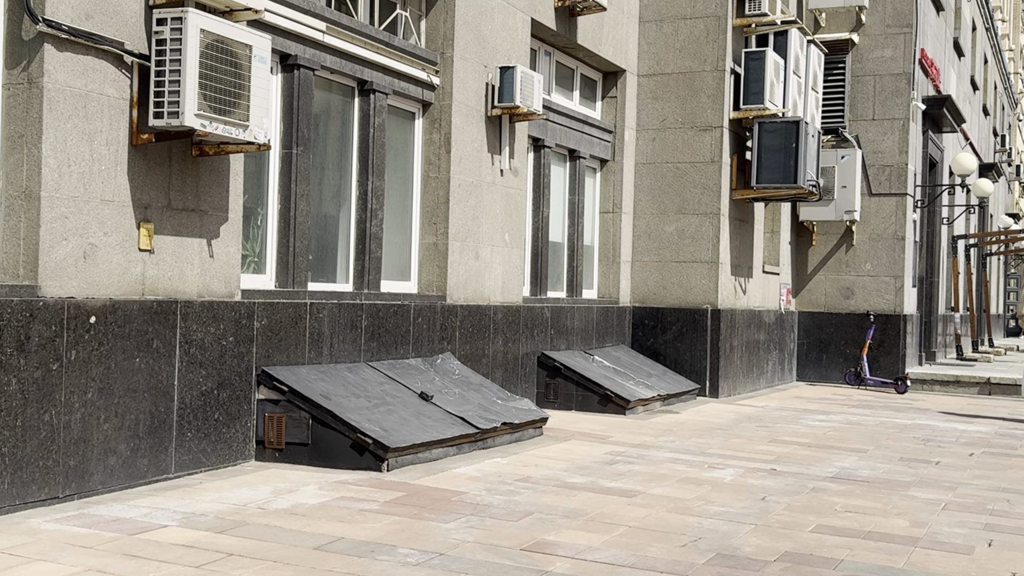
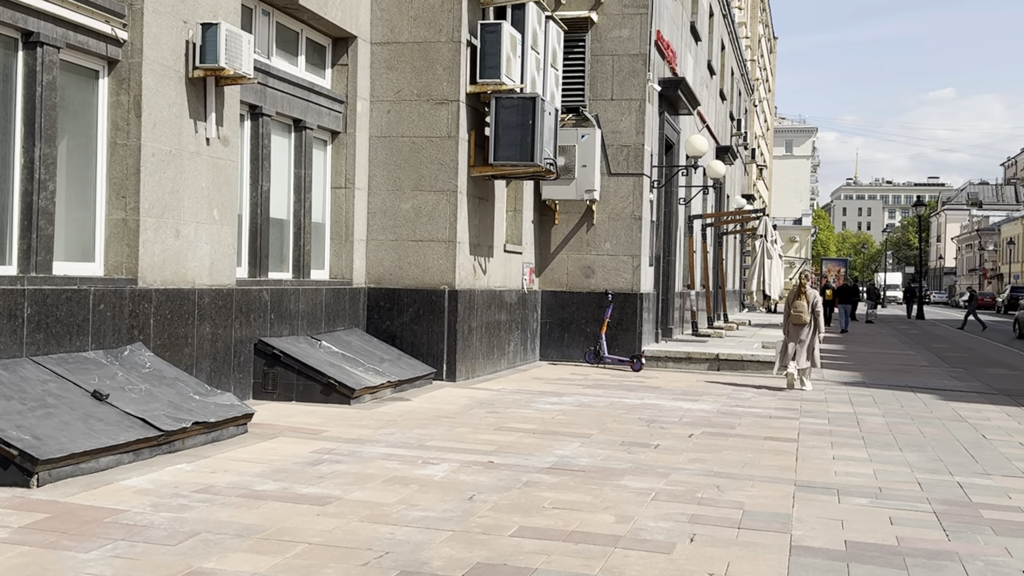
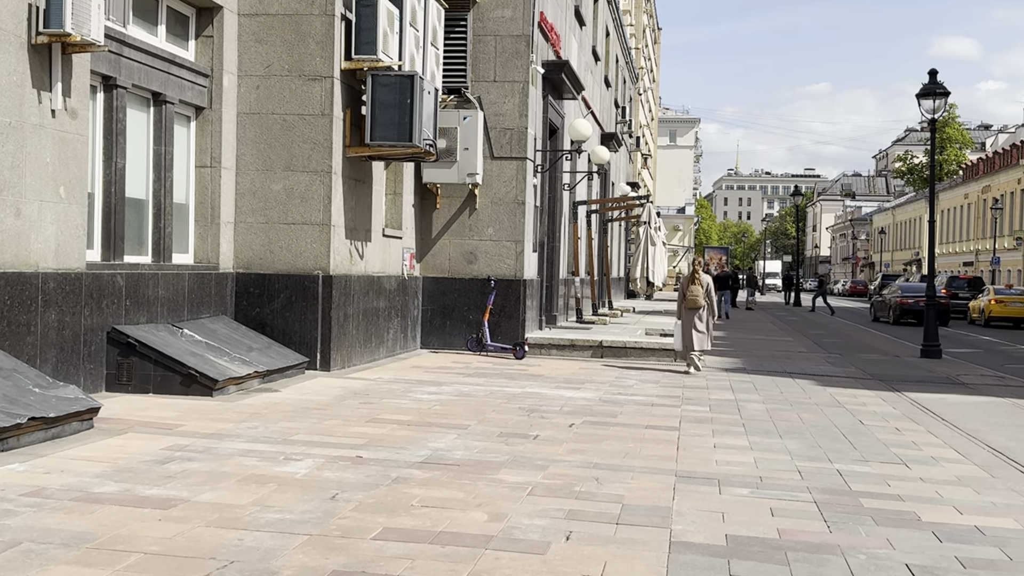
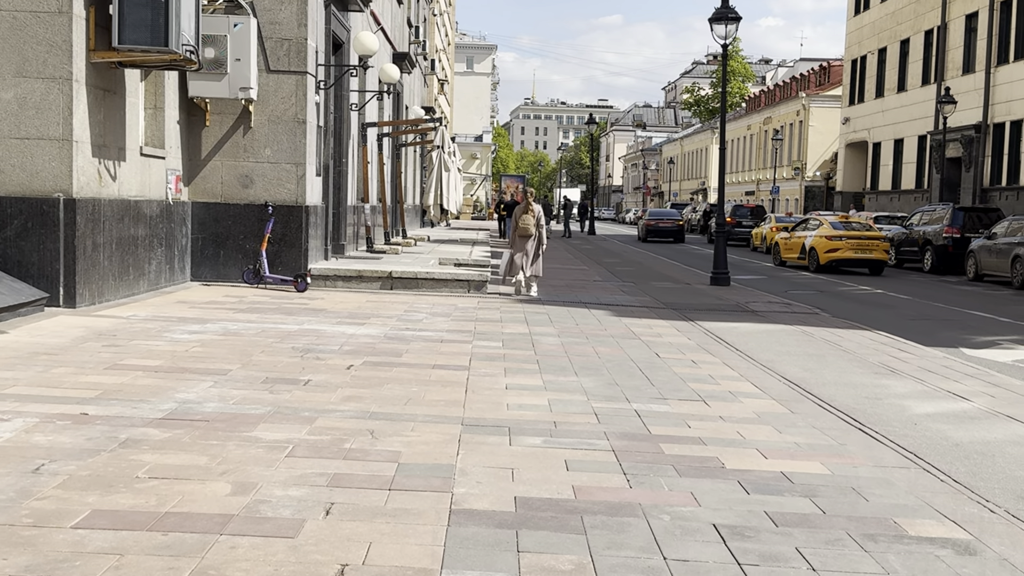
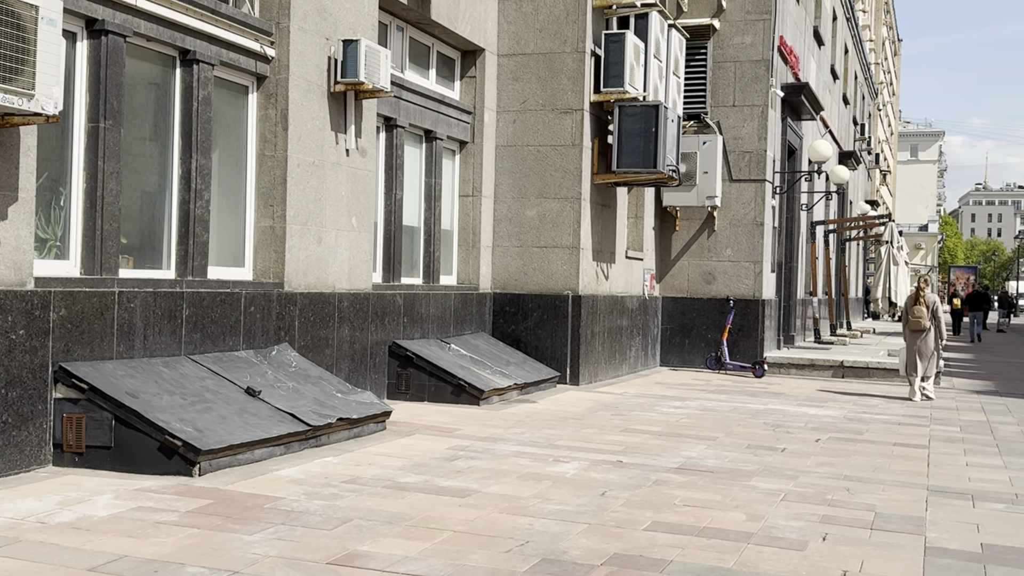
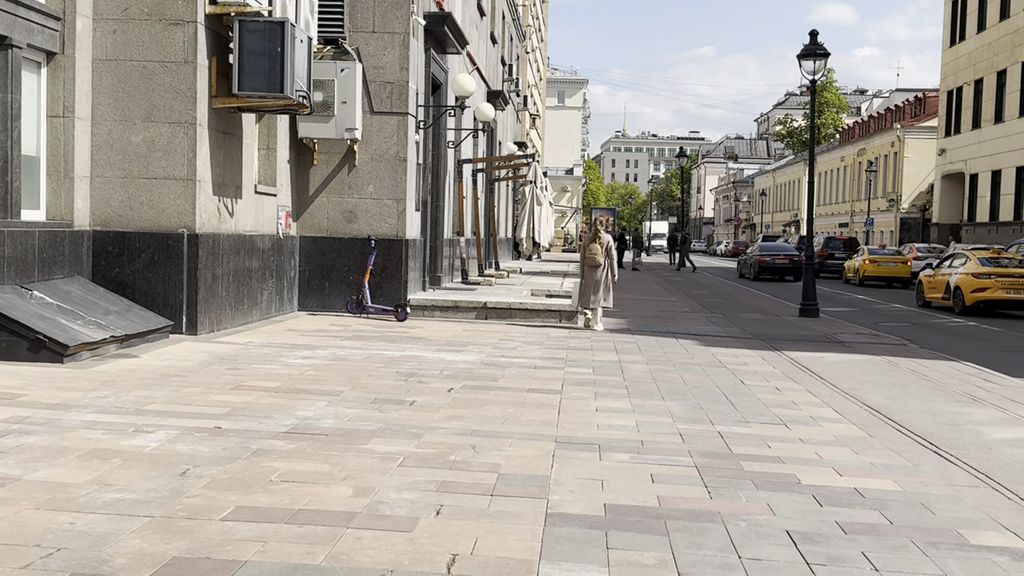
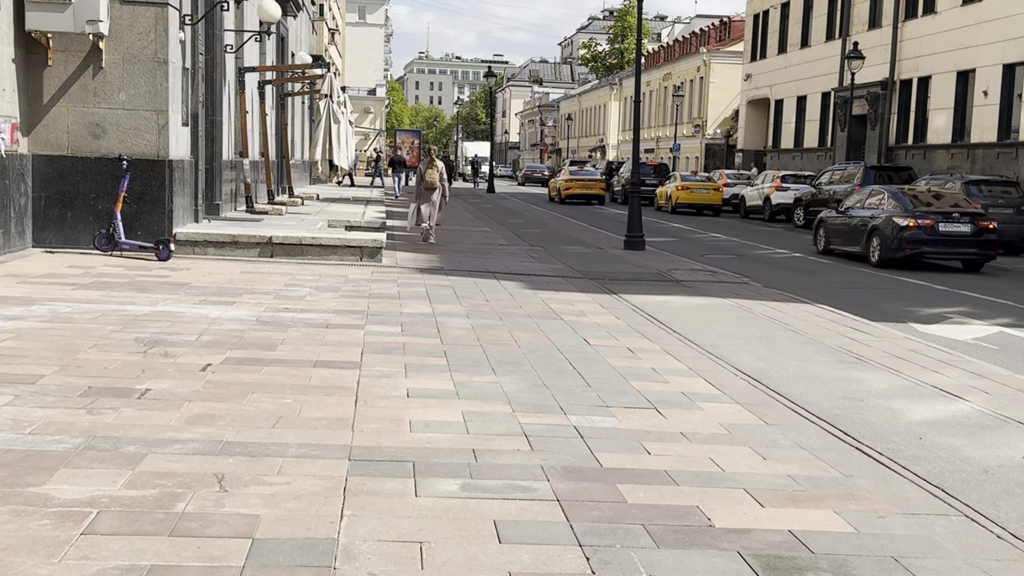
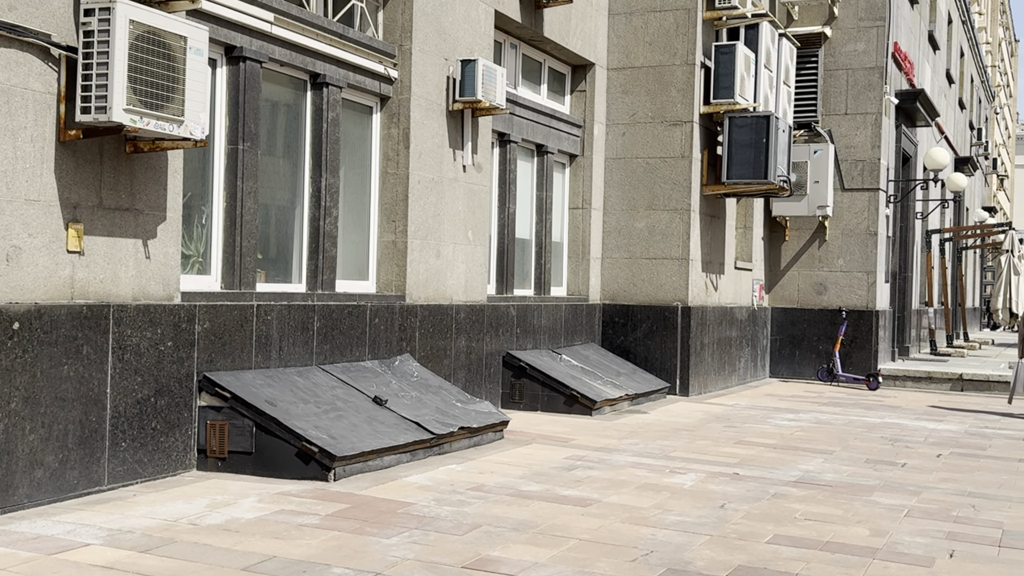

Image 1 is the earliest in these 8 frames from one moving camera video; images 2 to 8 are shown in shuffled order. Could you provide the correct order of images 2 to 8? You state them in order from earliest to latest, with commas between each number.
8, 5, 2, 3, 6, 4, 7
